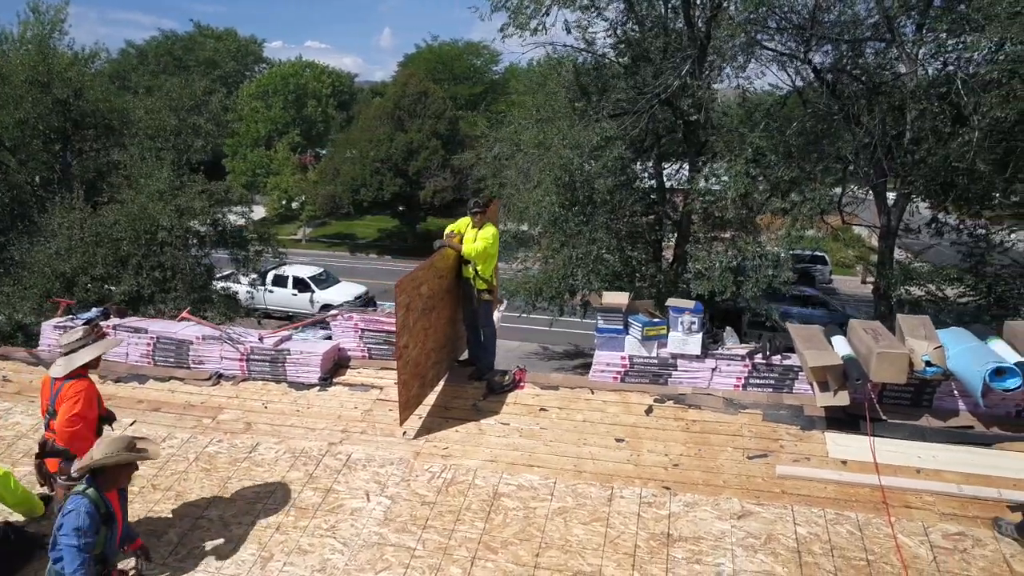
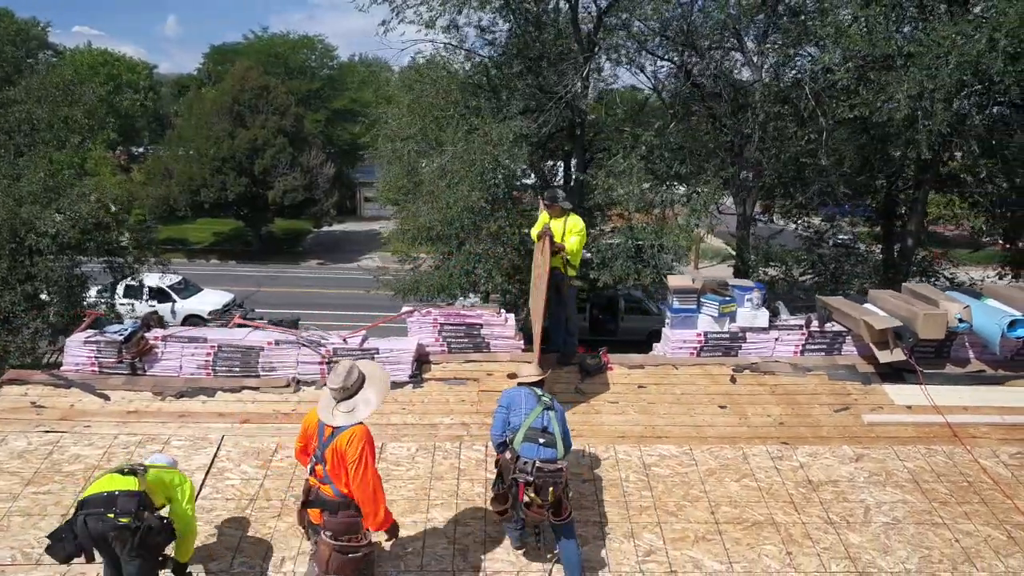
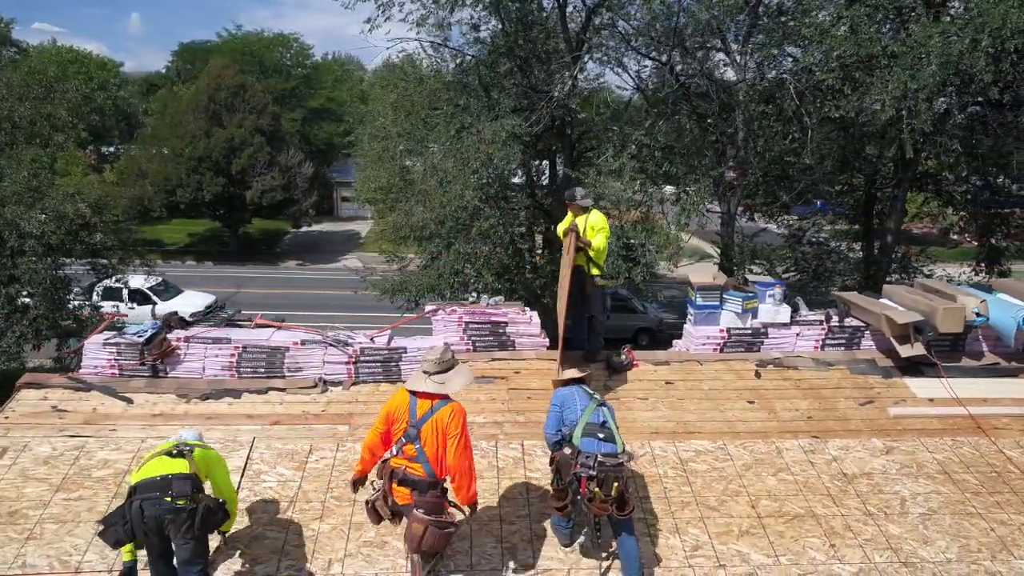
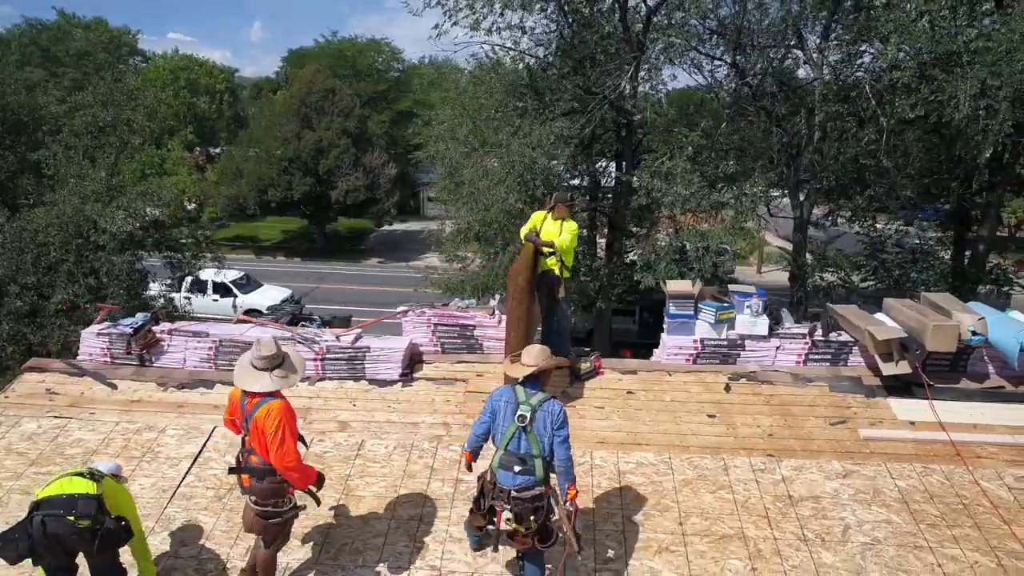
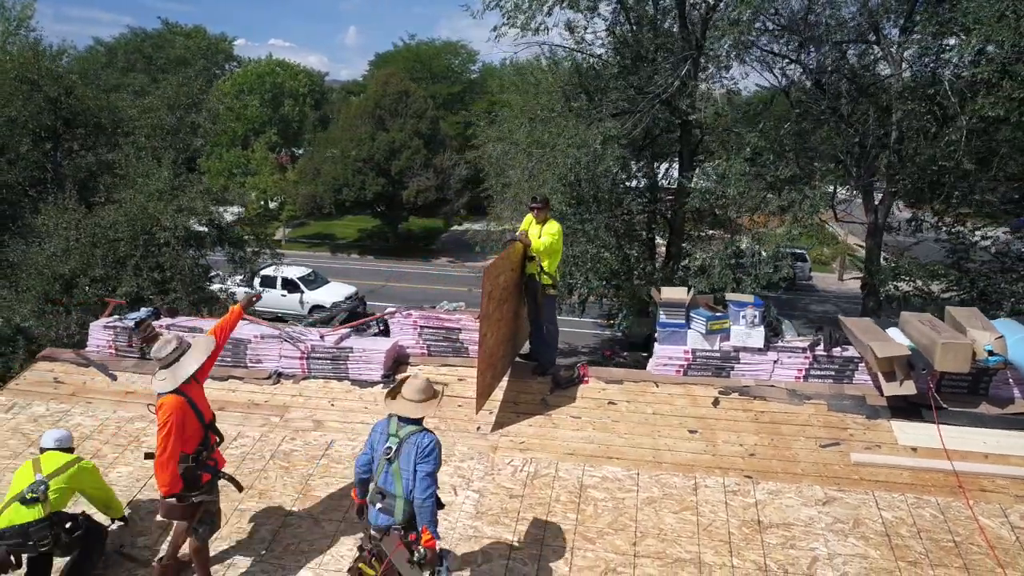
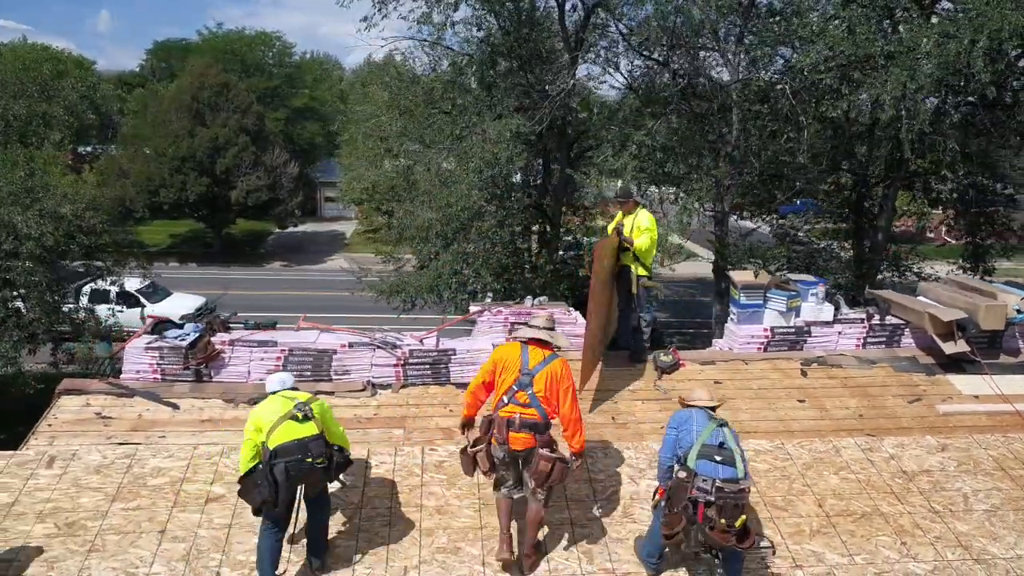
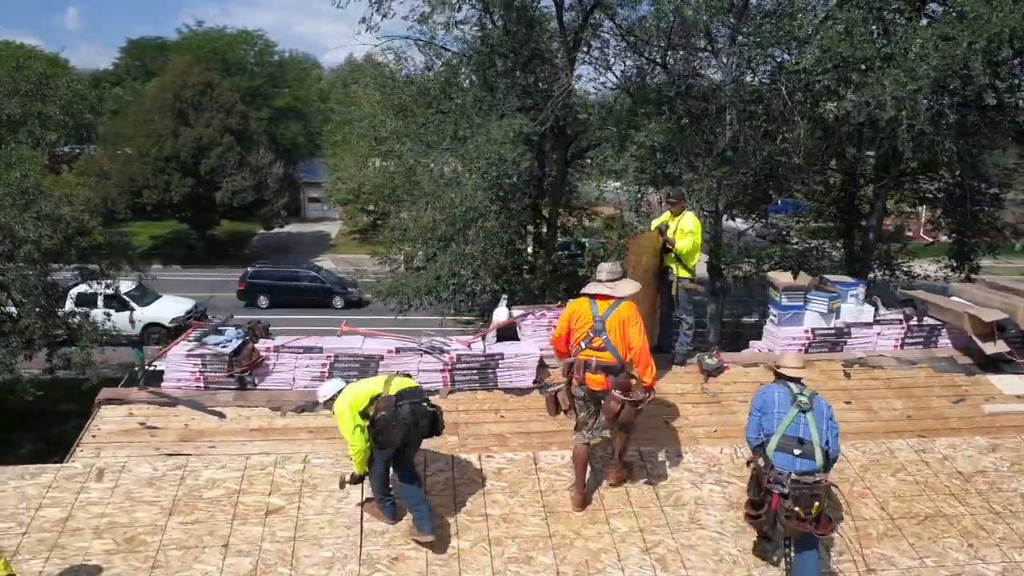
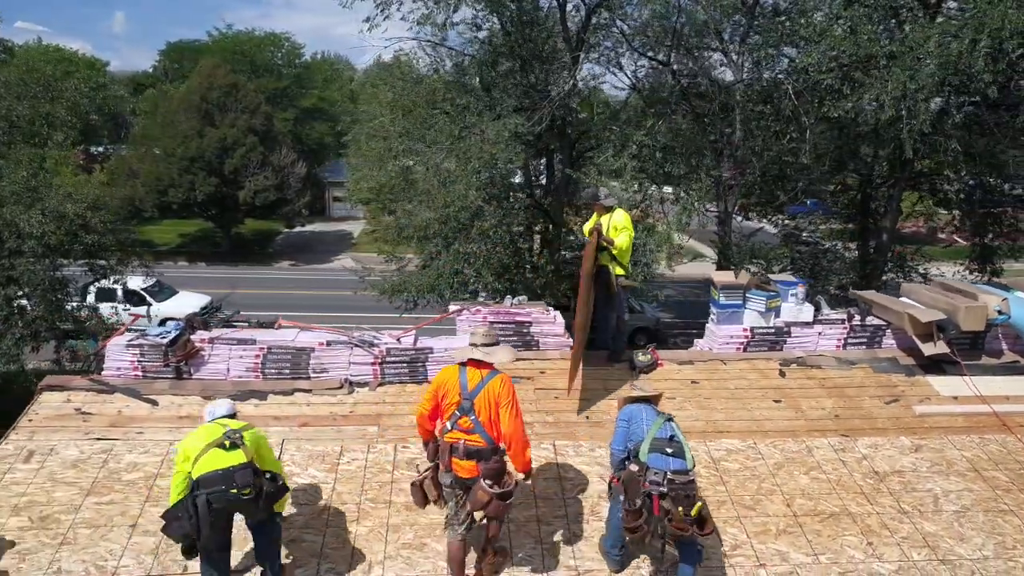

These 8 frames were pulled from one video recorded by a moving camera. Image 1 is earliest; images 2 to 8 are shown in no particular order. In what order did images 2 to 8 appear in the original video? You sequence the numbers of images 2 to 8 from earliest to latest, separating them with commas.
5, 4, 2, 3, 8, 6, 7
